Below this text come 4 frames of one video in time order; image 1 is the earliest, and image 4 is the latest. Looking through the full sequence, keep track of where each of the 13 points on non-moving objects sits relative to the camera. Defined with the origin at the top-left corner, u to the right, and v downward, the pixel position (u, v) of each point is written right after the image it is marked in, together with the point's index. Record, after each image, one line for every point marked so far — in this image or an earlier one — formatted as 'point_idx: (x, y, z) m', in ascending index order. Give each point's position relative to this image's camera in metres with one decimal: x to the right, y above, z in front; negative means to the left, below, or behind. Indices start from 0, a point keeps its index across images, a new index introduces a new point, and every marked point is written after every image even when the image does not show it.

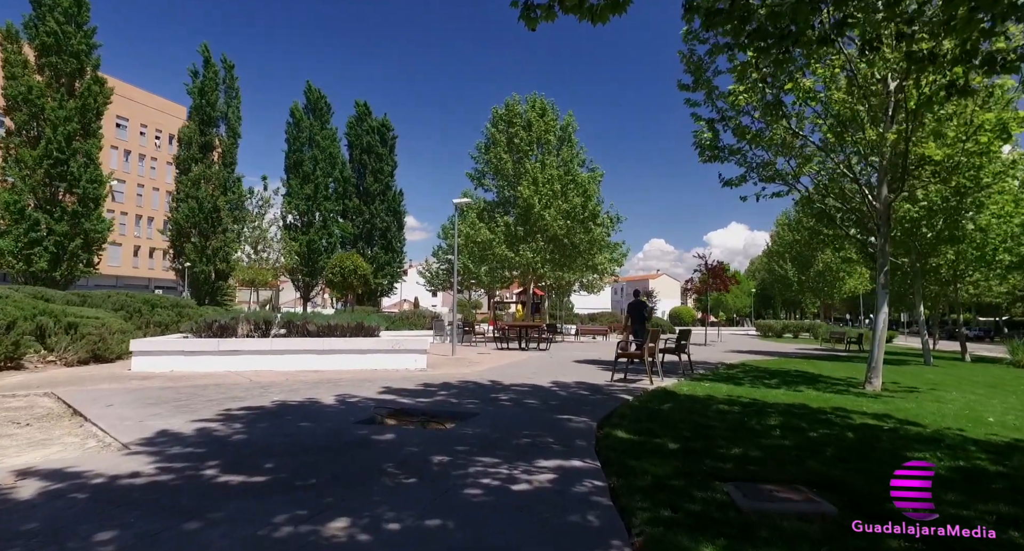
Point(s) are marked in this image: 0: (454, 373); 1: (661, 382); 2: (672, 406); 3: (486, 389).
0: (-1.3, -2.2, +11.9) m
1: (+2.8, -2.0, +10.3) m
2: (+2.3, -1.9, +7.8) m
3: (-0.4, -1.9, +9.1) m
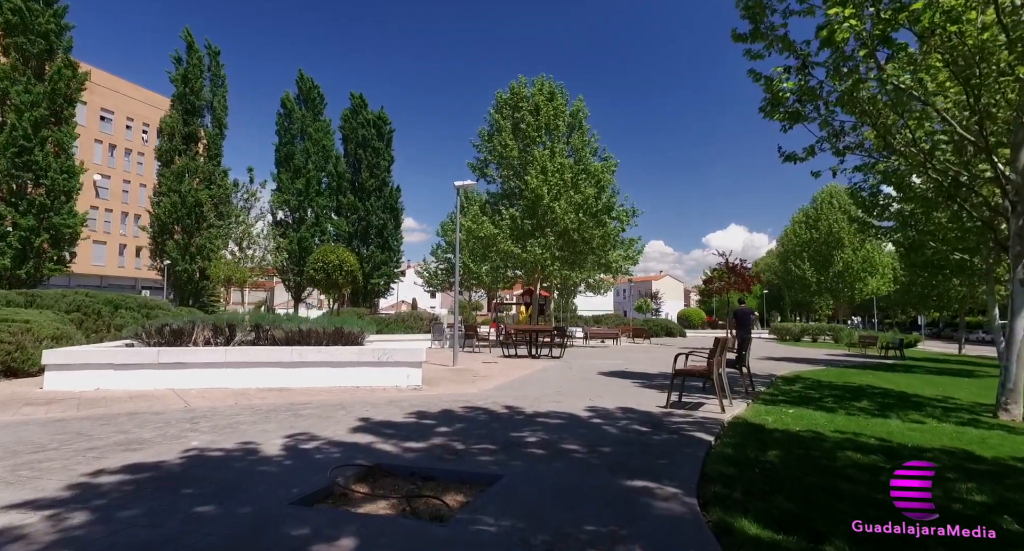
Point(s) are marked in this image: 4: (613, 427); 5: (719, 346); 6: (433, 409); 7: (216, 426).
0: (-1.0, -2.0, +9.4) m
1: (+3.2, -1.9, +7.7) m
2: (+2.7, -1.8, +5.3) m
3: (-0.1, -1.8, +6.6) m
4: (+1.2, -1.8, +6.4) m
5: (+3.1, -1.0, +8.1) m
6: (-1.1, -1.9, +7.6) m
7: (-3.4, -1.7, +6.2) m
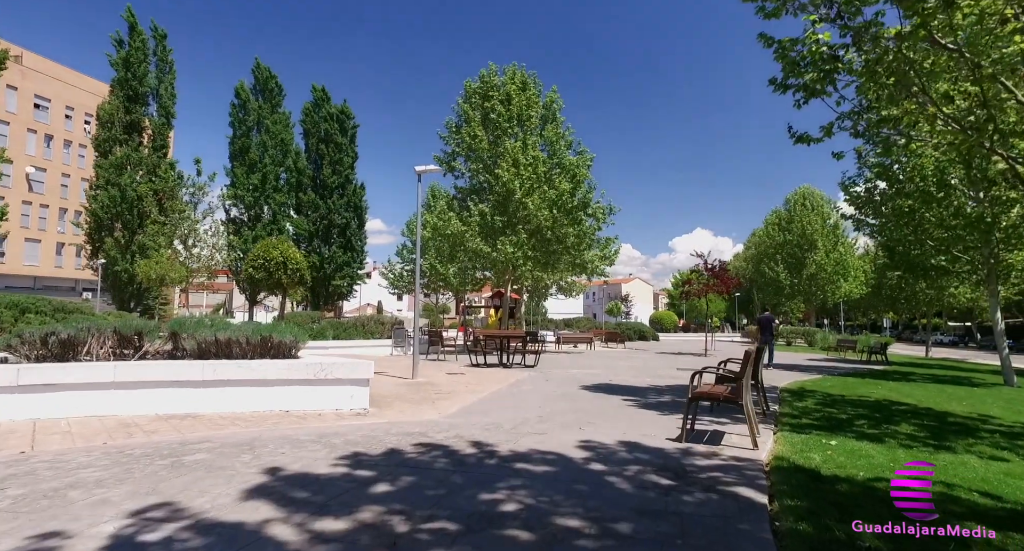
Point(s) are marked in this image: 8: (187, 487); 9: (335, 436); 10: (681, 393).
0: (-1.4, -2.0, +7.5) m
1: (+2.8, -1.9, +6.0) m
2: (+2.5, -1.7, +3.5) m
3: (-0.4, -1.8, +4.7) m
4: (+0.9, -1.7, +4.6) m
5: (+2.8, -1.0, +6.4) m
6: (-1.4, -1.8, +5.6) m
7: (-3.6, -1.6, +4.1) m
8: (-2.5, -1.7, +4.3) m
9: (-2.1, -1.9, +6.3) m
10: (+3.4, -2.3, +10.7) m
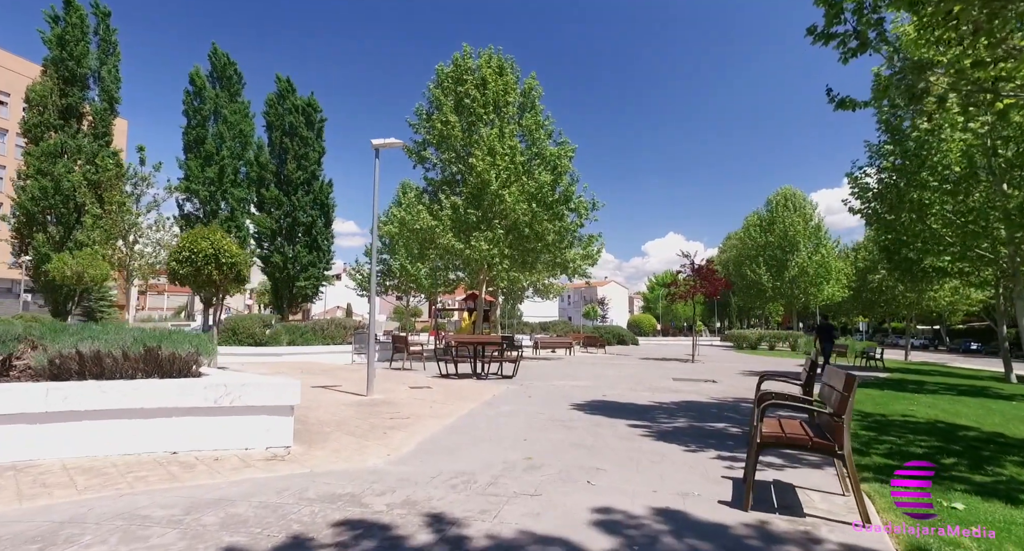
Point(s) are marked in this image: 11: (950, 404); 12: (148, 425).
0: (-1.7, -1.9, +5.2) m
1: (+2.7, -1.7, +4.0) m
2: (+2.4, -1.6, +1.5) m
3: (-0.5, -1.6, +2.6) m
4: (+0.9, -1.6, +2.6) m
5: (+2.6, -0.9, +4.4) m
6: (-1.6, -1.7, +3.4) m
7: (-3.7, -1.5, +1.8) m
8: (-2.6, -1.5, +2.0) m
9: (-2.2, -1.7, +4.1) m
10: (+3.0, -2.3, +8.8) m
11: (+9.0, -2.6, +11.2) m
12: (-3.9, -1.6, +5.7) m
